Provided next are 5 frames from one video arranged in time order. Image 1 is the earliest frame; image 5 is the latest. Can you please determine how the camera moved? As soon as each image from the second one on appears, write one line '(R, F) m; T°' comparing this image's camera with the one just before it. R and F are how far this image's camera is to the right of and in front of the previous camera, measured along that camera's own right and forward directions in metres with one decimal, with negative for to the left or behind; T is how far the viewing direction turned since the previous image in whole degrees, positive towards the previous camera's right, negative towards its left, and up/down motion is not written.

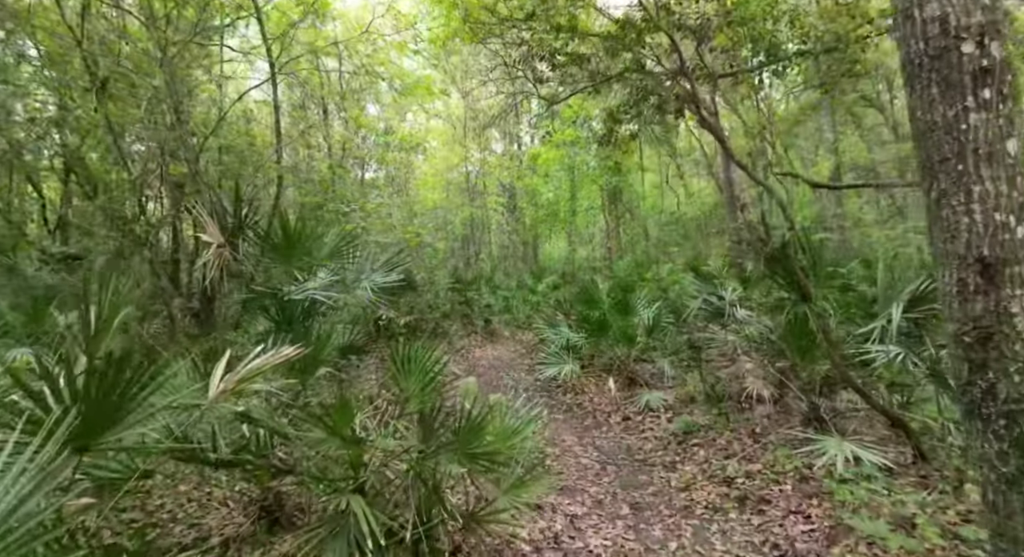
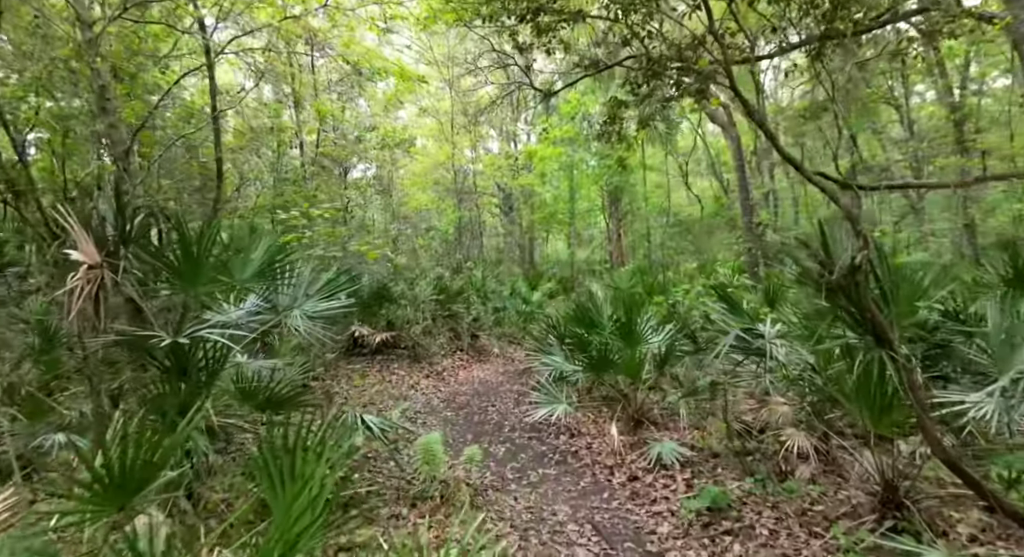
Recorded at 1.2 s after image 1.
(+0.2, +1.1) m; 0°
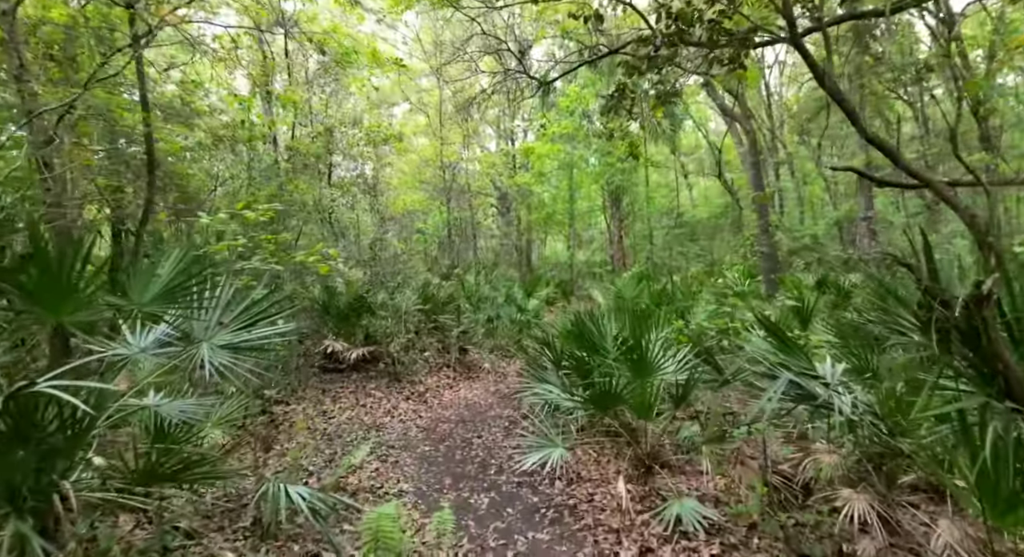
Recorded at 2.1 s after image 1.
(+0.1, +0.9) m; 0°
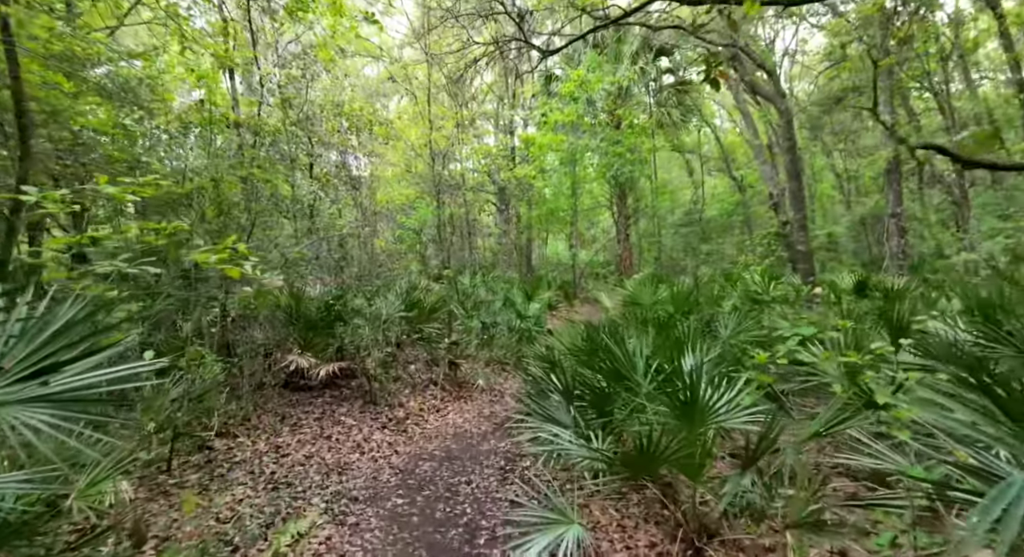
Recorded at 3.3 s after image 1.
(0.0, +1.2) m; 0°
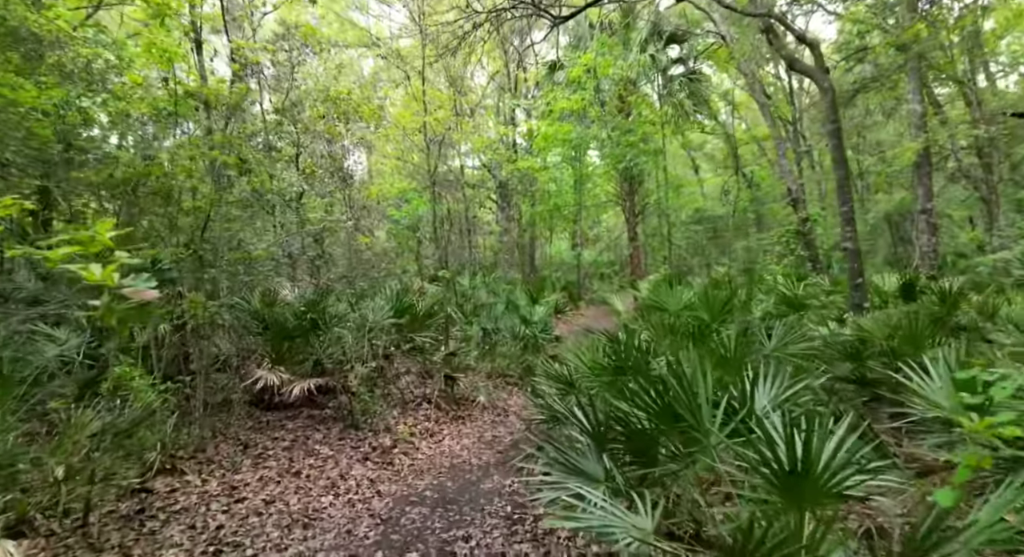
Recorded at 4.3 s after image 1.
(-0.1, +1.0) m; 0°
